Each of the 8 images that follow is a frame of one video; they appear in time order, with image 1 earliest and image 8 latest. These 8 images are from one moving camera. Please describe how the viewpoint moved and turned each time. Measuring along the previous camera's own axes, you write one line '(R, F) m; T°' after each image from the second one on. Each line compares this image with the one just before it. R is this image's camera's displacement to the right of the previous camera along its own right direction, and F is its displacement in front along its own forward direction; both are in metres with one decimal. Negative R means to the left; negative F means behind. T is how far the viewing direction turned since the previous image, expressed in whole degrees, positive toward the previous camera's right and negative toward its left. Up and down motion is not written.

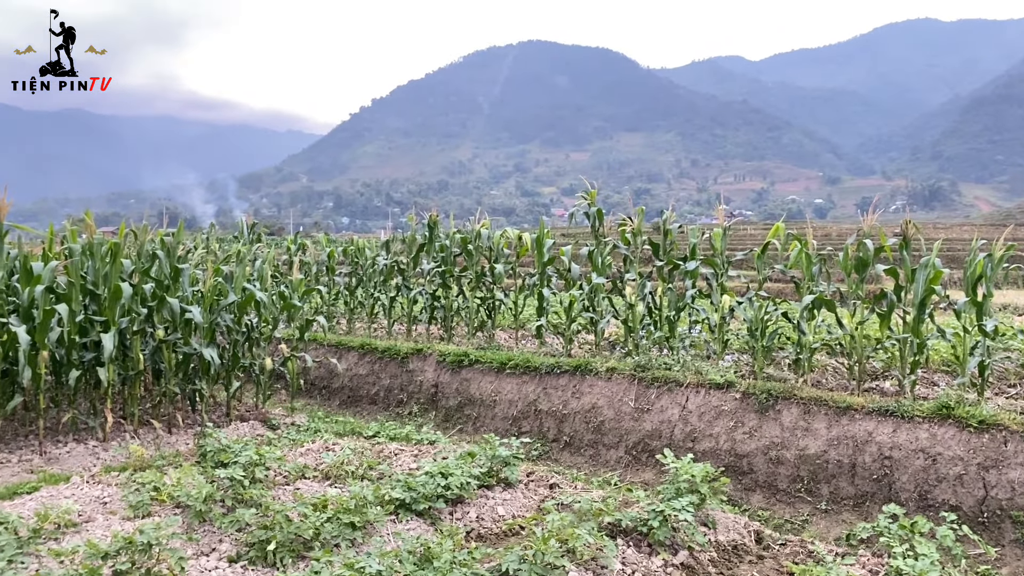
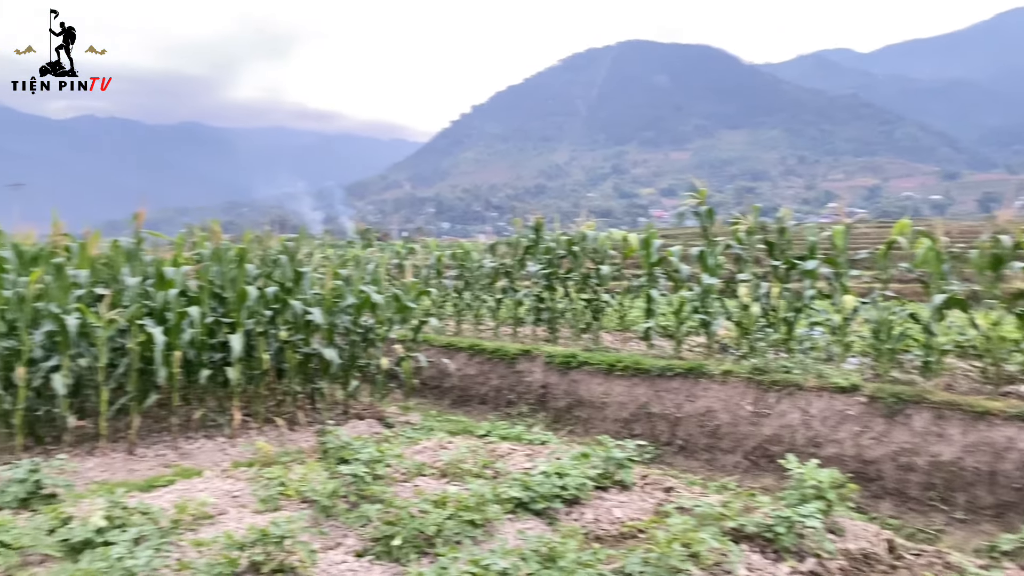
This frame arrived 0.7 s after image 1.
(-0.1, 0.0) m; -6°
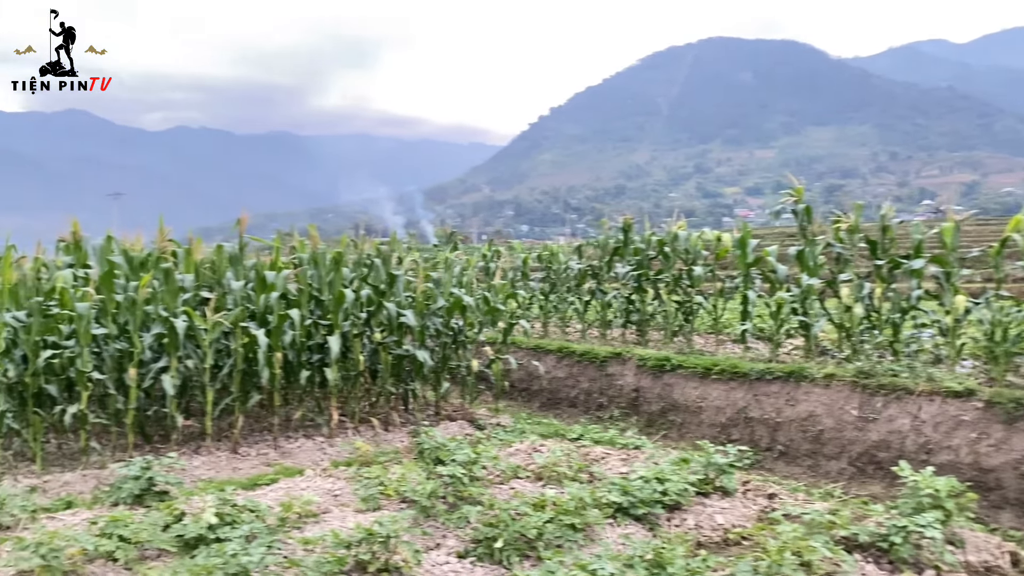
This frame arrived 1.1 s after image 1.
(-0.1, 0.0) m; -5°
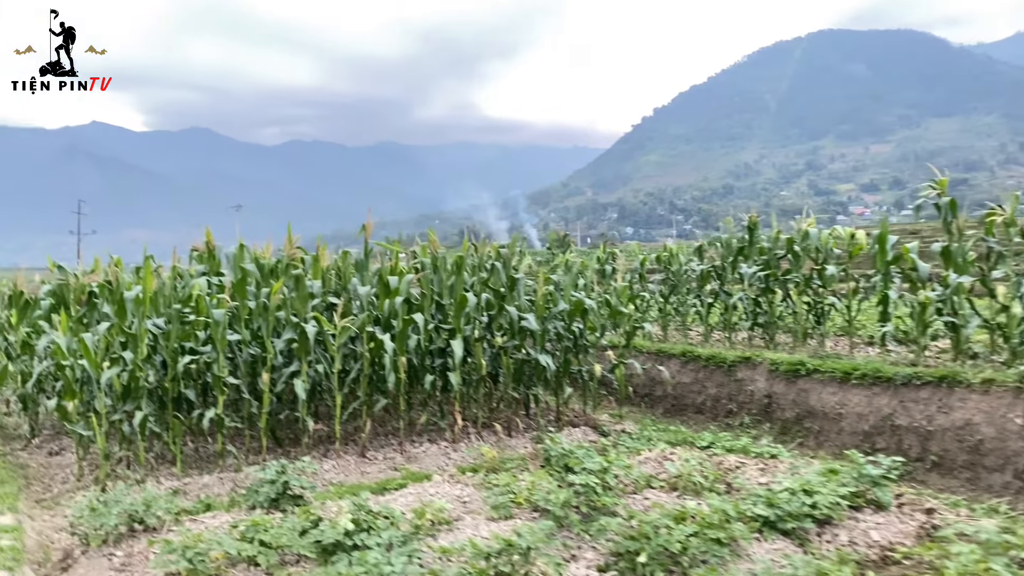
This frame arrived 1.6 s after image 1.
(-0.1, +0.1) m; -7°
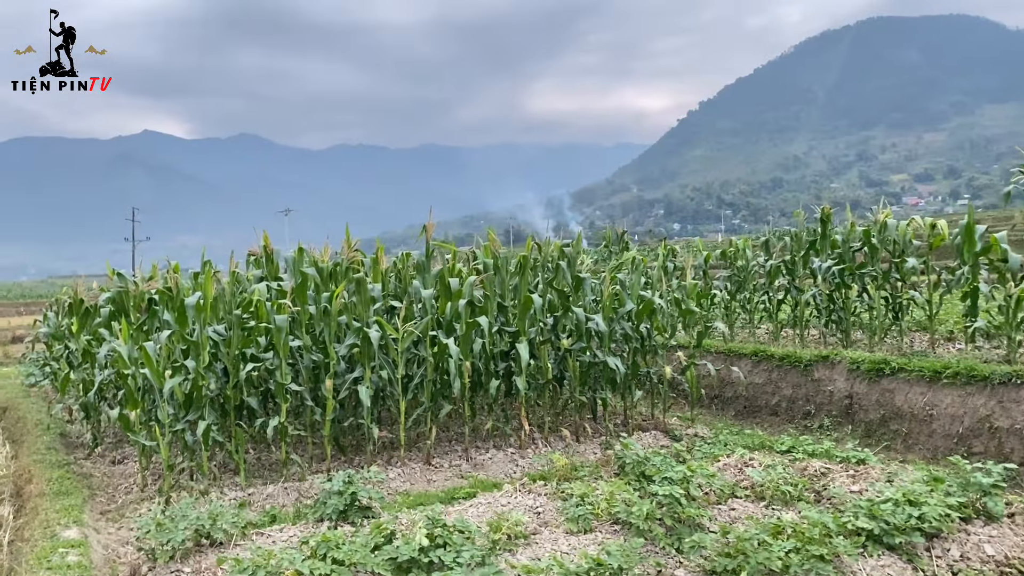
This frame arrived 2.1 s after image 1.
(-0.1, +0.2) m; -3°
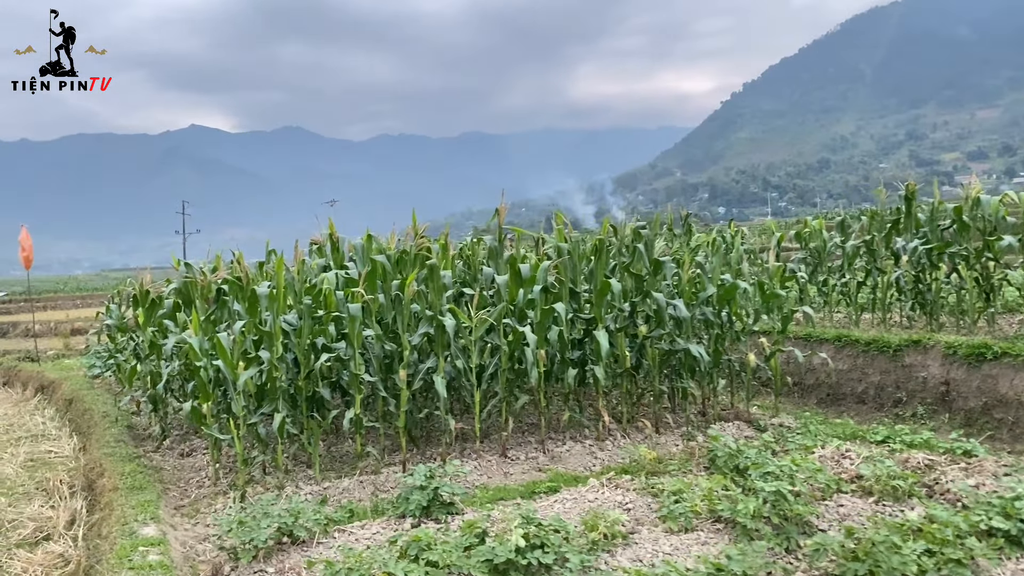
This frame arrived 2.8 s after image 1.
(-0.2, +0.2) m; -3°
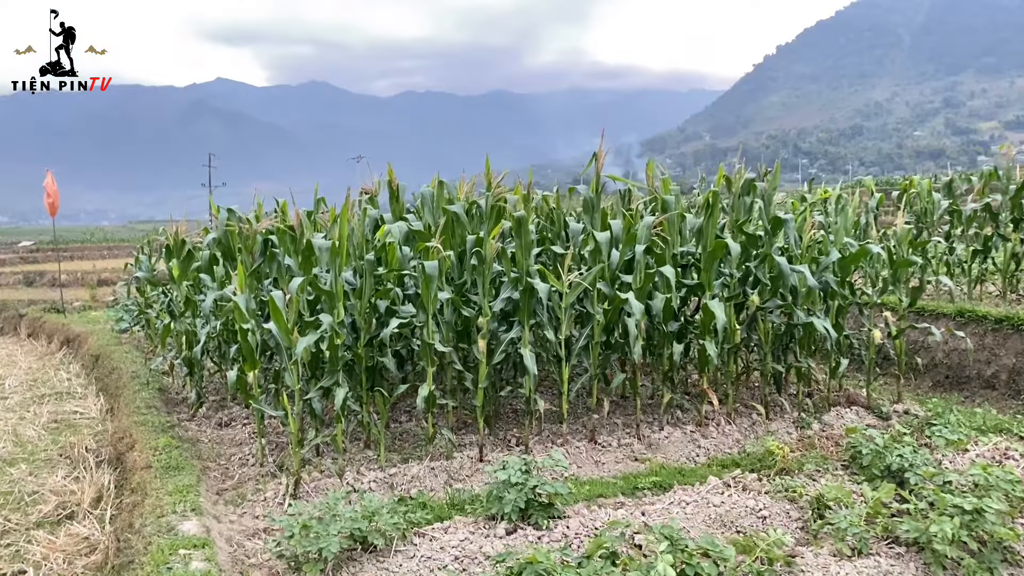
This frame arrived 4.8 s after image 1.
(-0.3, +0.7) m; -1°
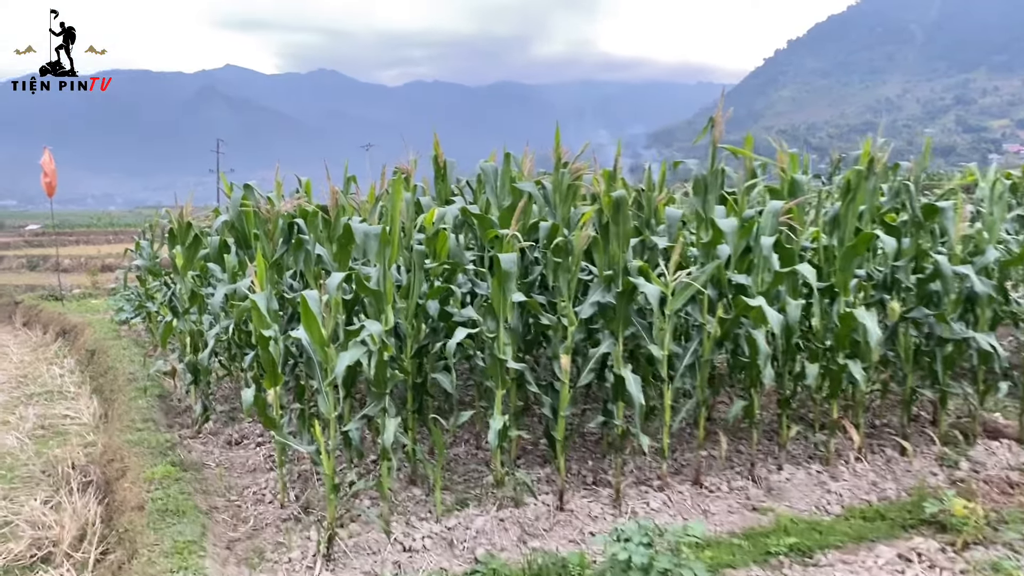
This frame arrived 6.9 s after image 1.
(-0.3, +0.8) m; 0°
